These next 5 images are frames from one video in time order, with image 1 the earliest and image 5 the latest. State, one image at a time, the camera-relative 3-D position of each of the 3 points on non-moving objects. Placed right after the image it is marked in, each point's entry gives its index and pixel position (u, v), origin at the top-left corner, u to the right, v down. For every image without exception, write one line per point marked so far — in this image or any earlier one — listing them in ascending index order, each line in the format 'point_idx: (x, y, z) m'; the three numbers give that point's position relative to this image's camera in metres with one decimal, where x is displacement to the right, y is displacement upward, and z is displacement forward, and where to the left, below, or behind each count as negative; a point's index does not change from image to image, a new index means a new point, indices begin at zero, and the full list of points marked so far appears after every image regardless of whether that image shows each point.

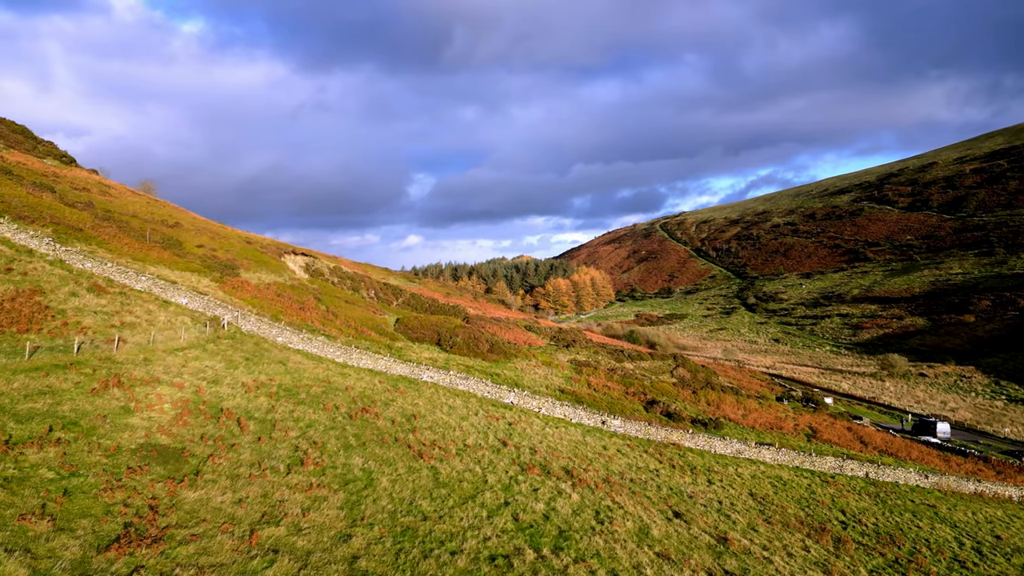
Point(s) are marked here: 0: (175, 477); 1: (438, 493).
0: (-10.8, -6.1, +13.5) m
1: (-2.9, -8.2, +16.5) m
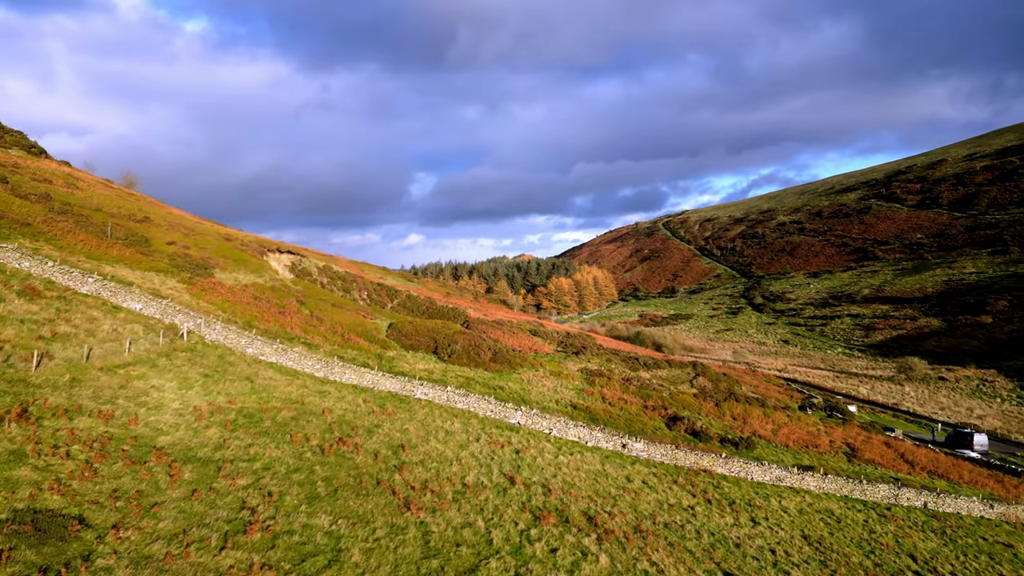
0: (-10.5, -6.3, +9.4) m
1: (-2.5, -8.4, +12.5) m
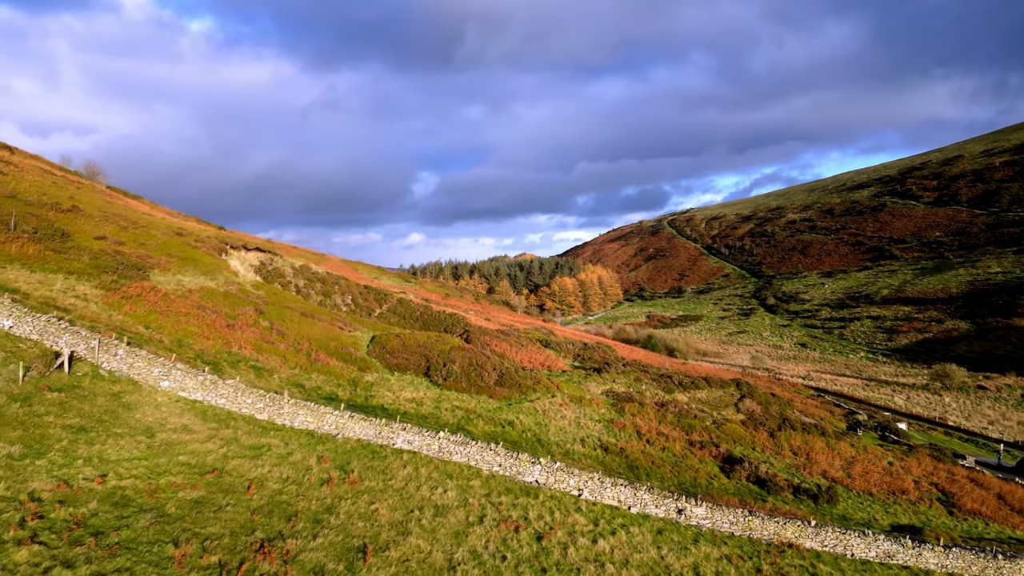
0: (-9.8, -6.8, +2.4) m
1: (-1.8, -8.8, +5.5) m
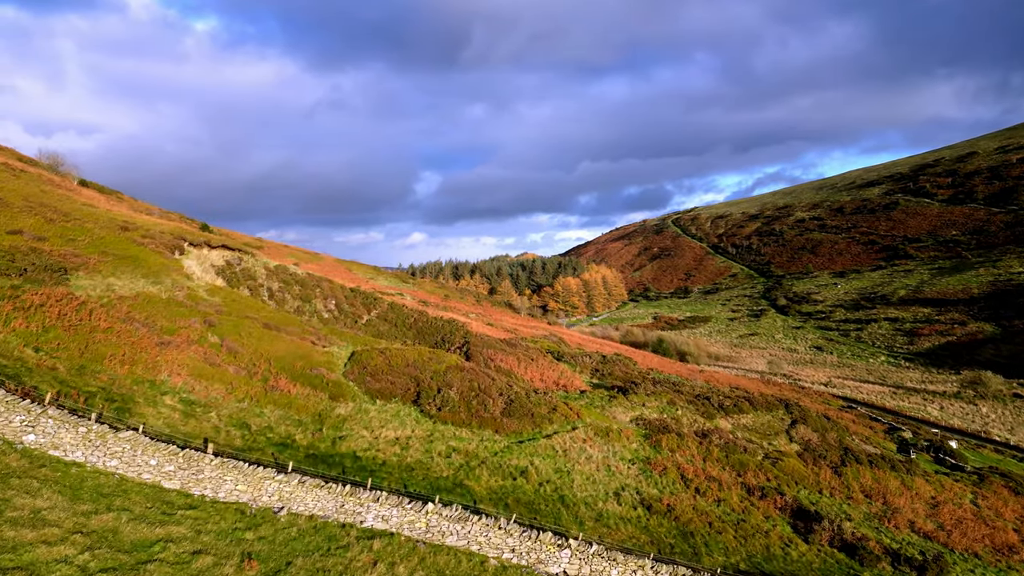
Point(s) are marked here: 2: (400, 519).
0: (-9.2, -7.2, -3.2) m
1: (-1.3, -9.2, -0.2) m
2: (-3.6, -7.5, +13.7) m
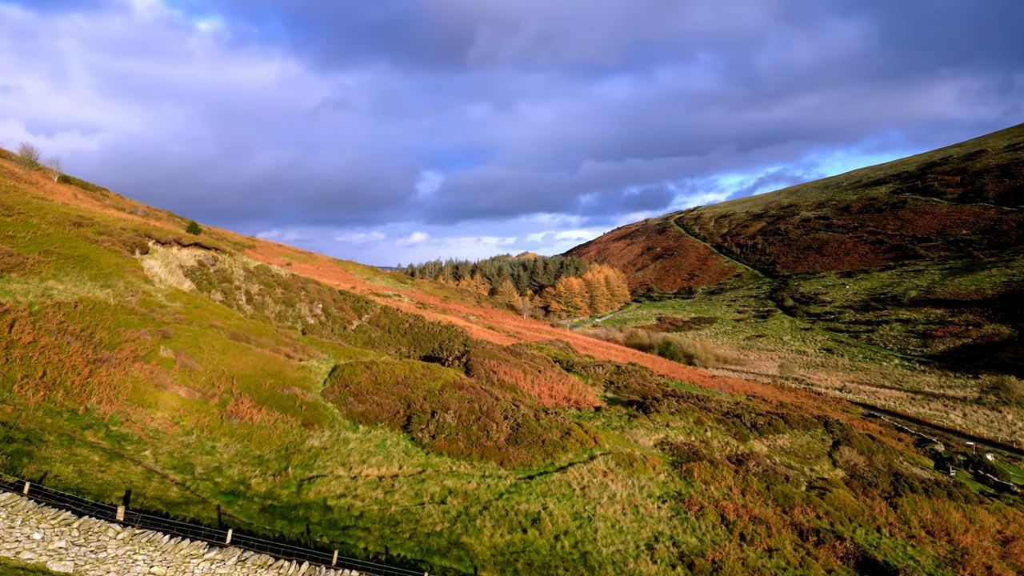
0: (-8.9, -7.4, -6.6) m
1: (-1.0, -9.4, -3.6) m
2: (-3.3, -7.7, +10.2) m
